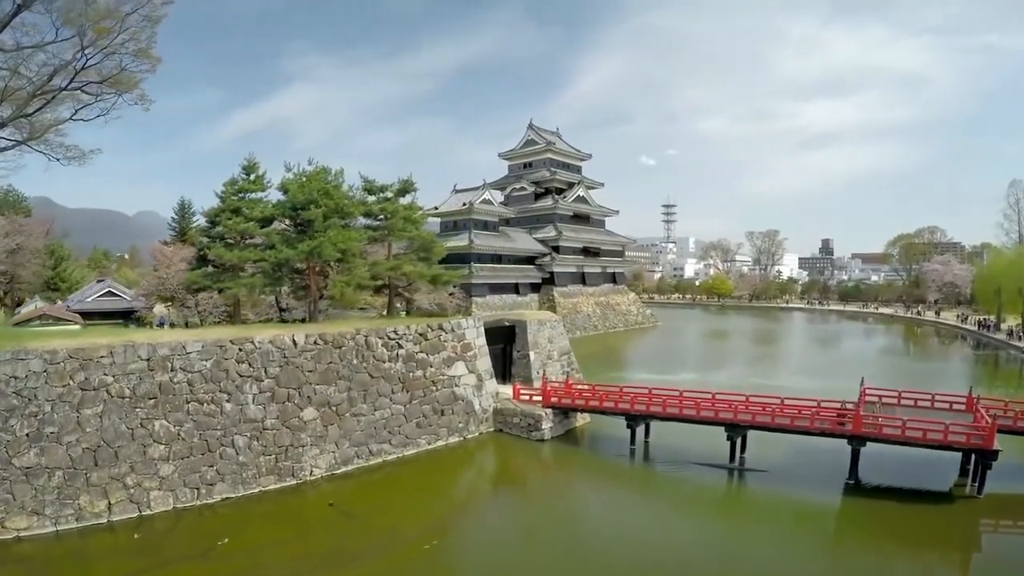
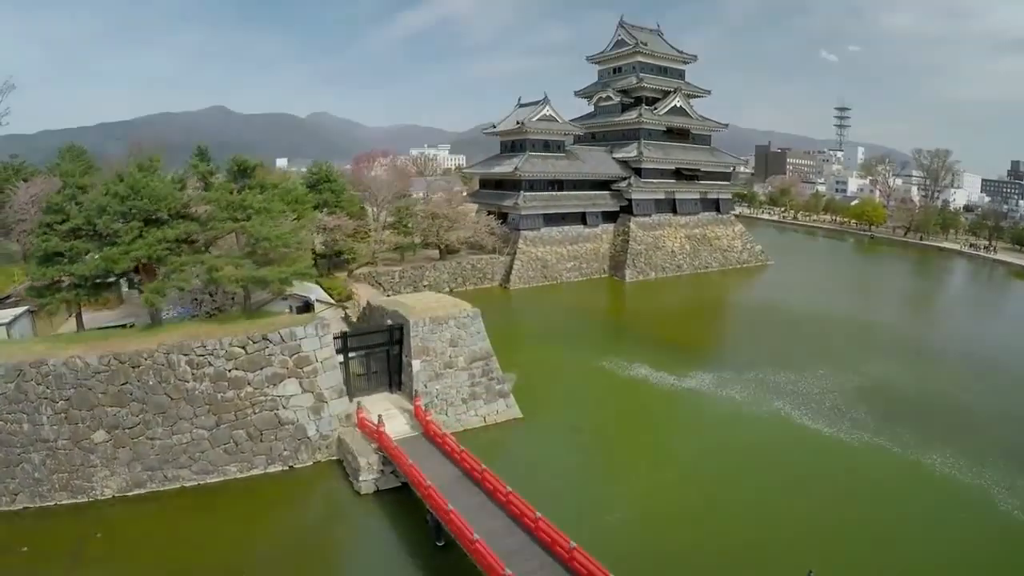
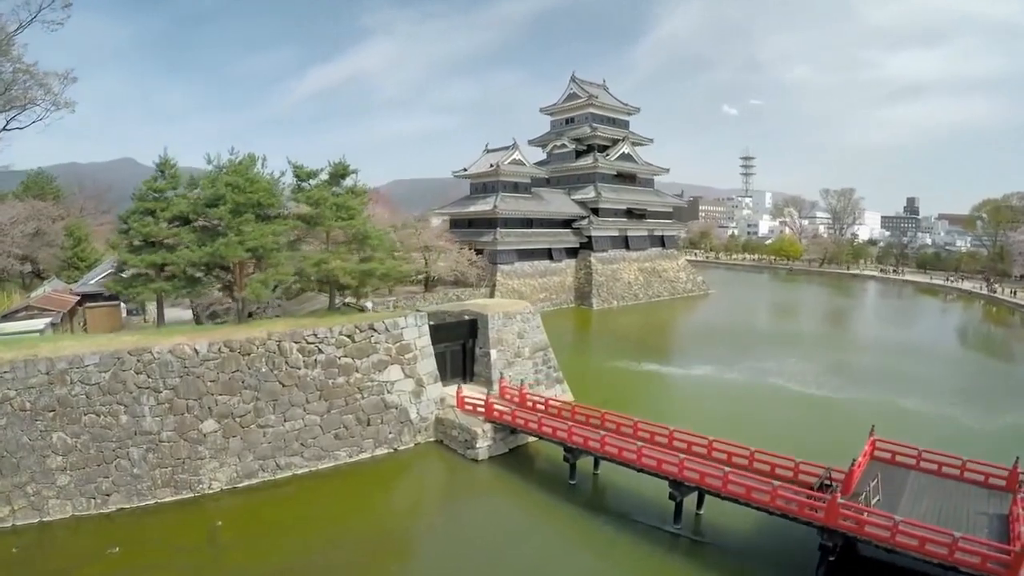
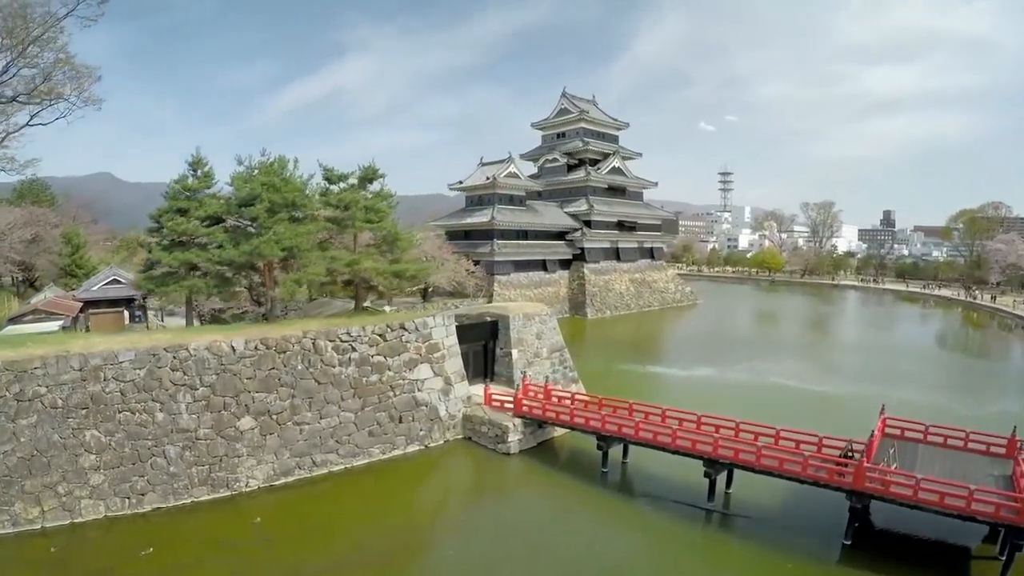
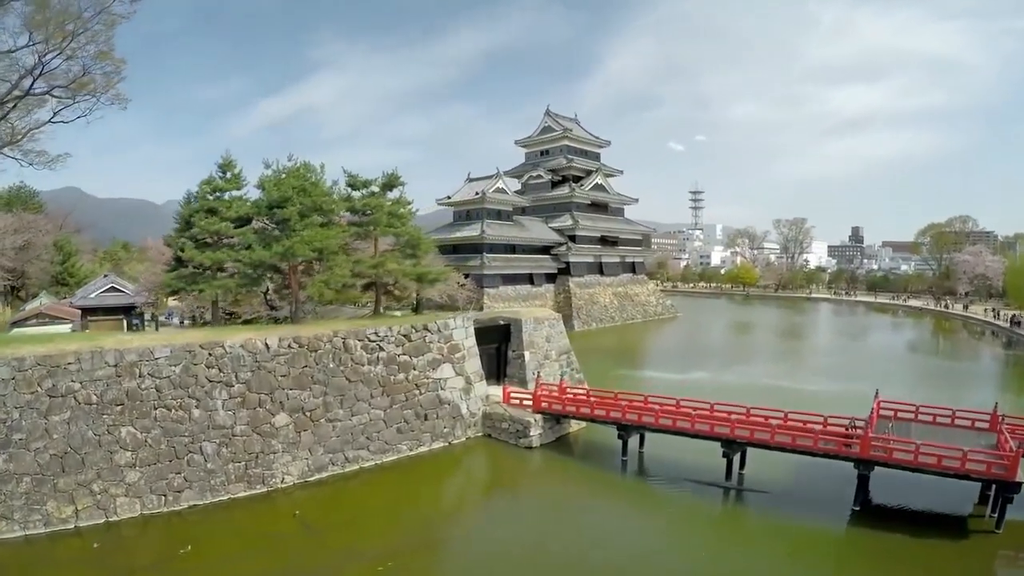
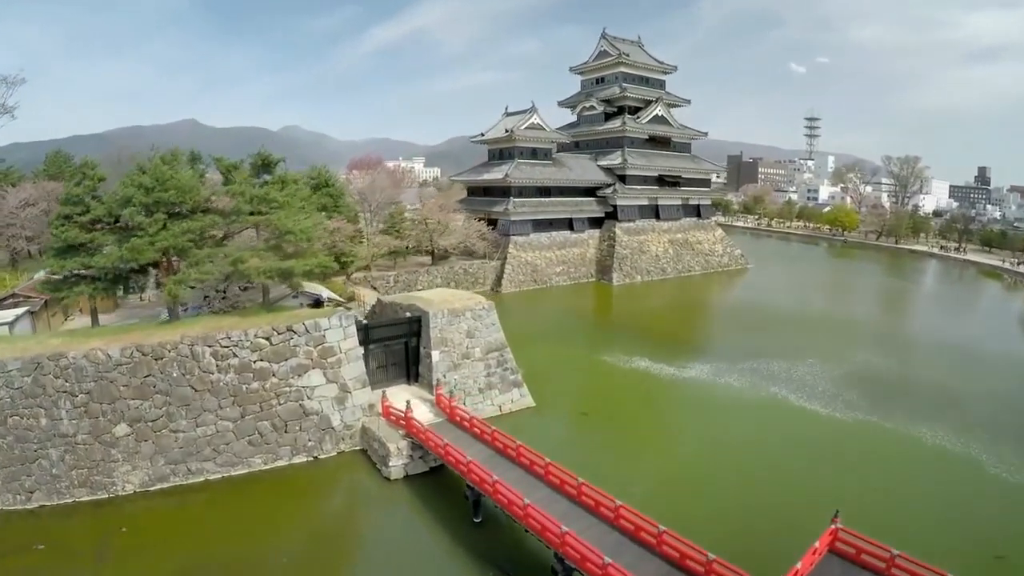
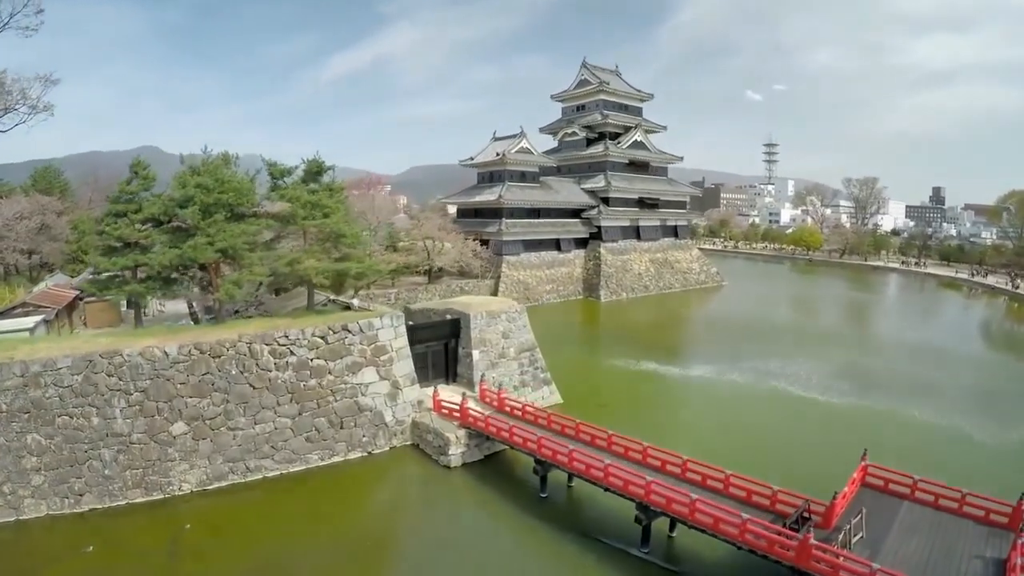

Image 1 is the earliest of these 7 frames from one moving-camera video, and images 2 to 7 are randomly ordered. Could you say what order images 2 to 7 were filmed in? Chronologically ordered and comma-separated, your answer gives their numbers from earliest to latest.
5, 4, 3, 7, 6, 2
